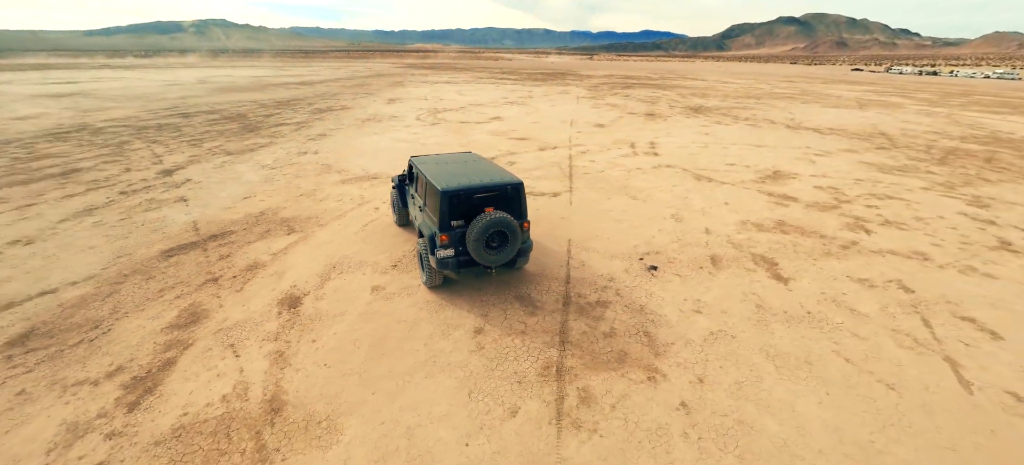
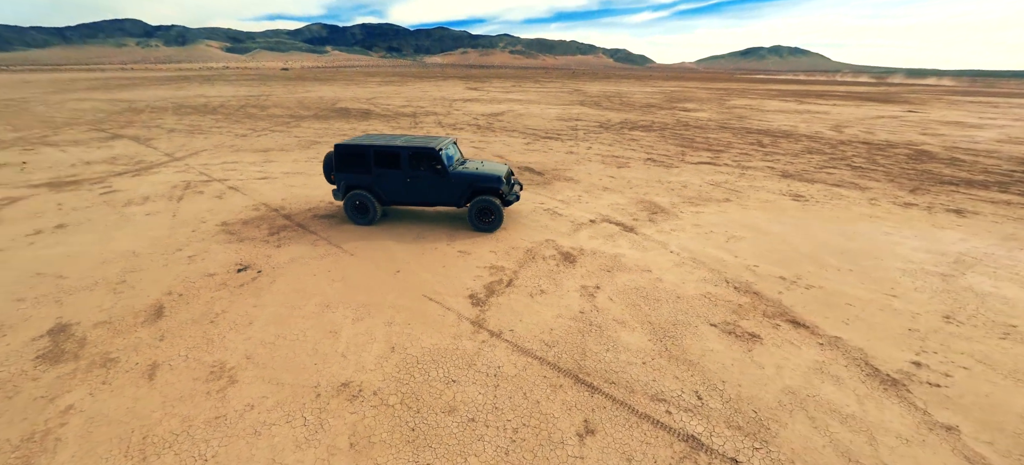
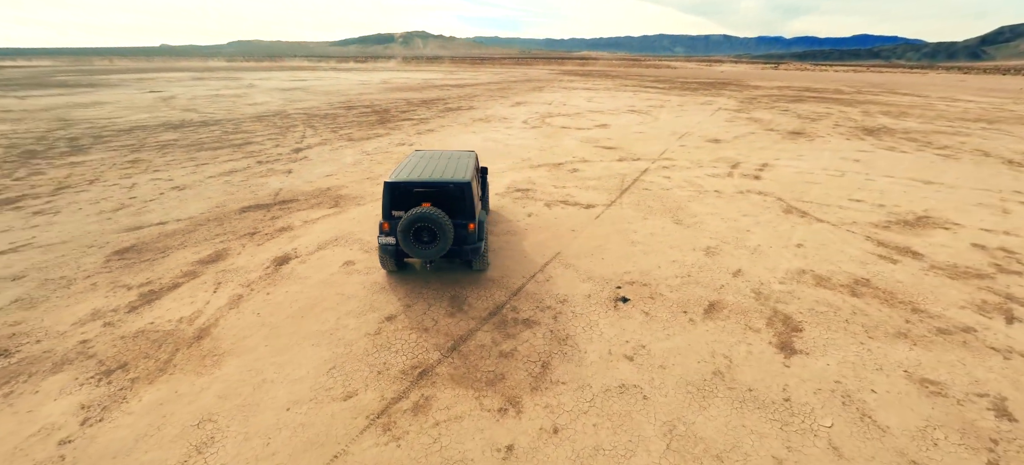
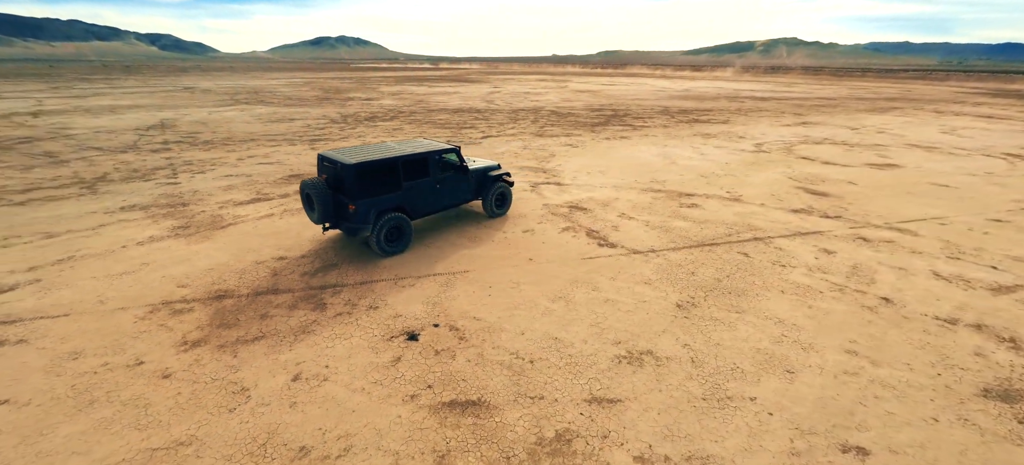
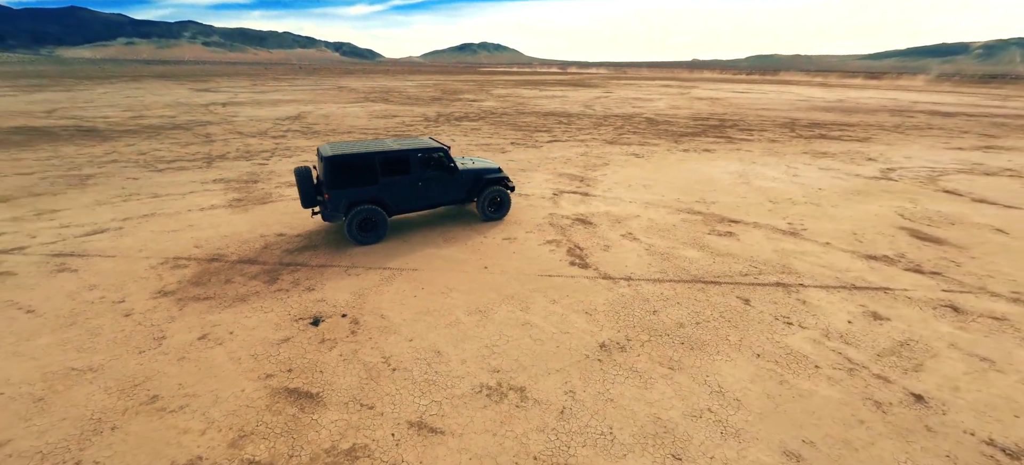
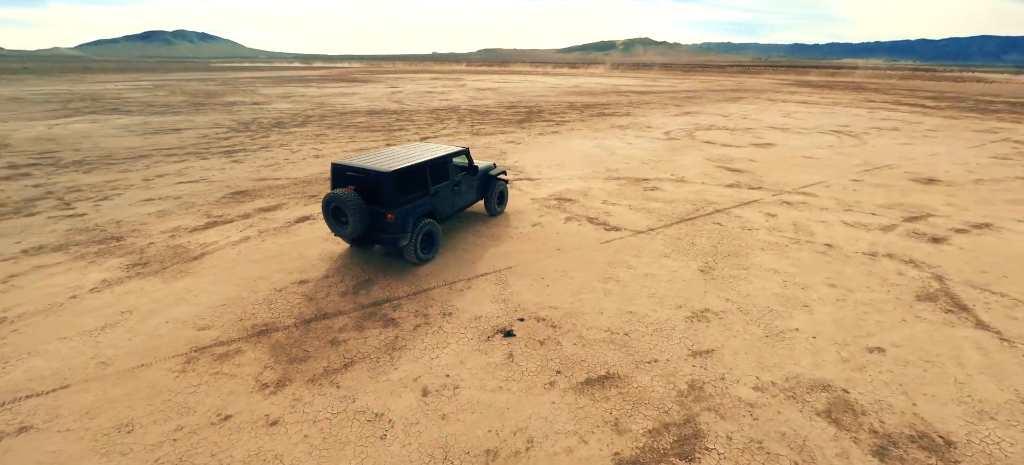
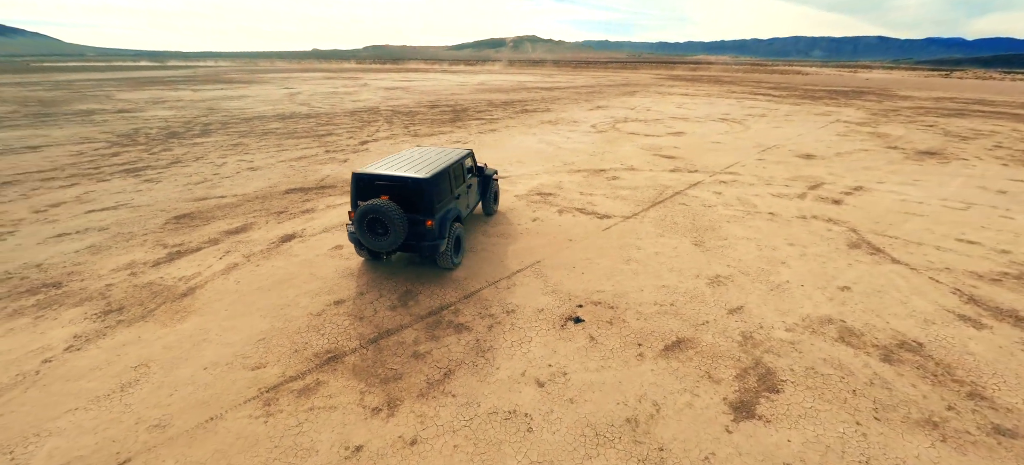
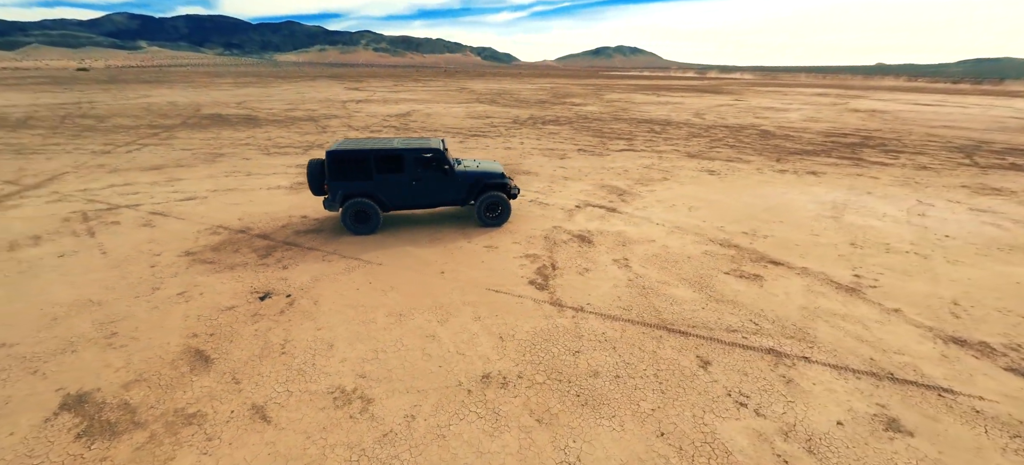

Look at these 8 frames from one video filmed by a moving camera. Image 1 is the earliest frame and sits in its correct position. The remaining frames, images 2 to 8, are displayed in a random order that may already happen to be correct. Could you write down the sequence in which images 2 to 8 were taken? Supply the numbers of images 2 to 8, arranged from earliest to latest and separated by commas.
3, 7, 6, 4, 5, 8, 2
